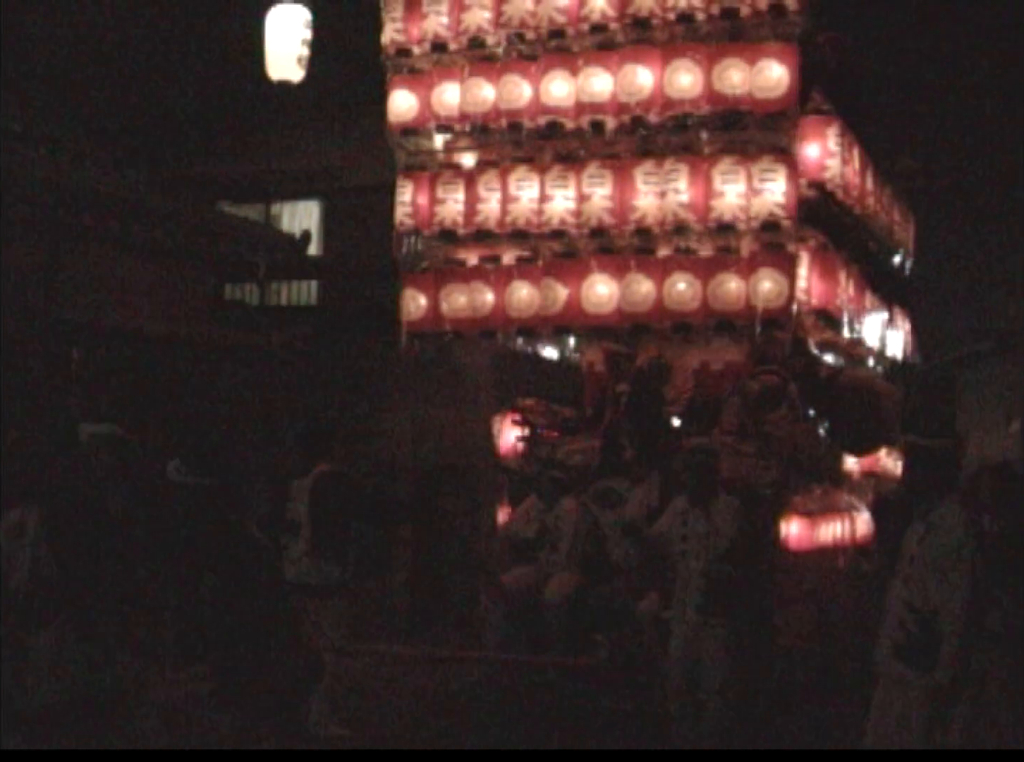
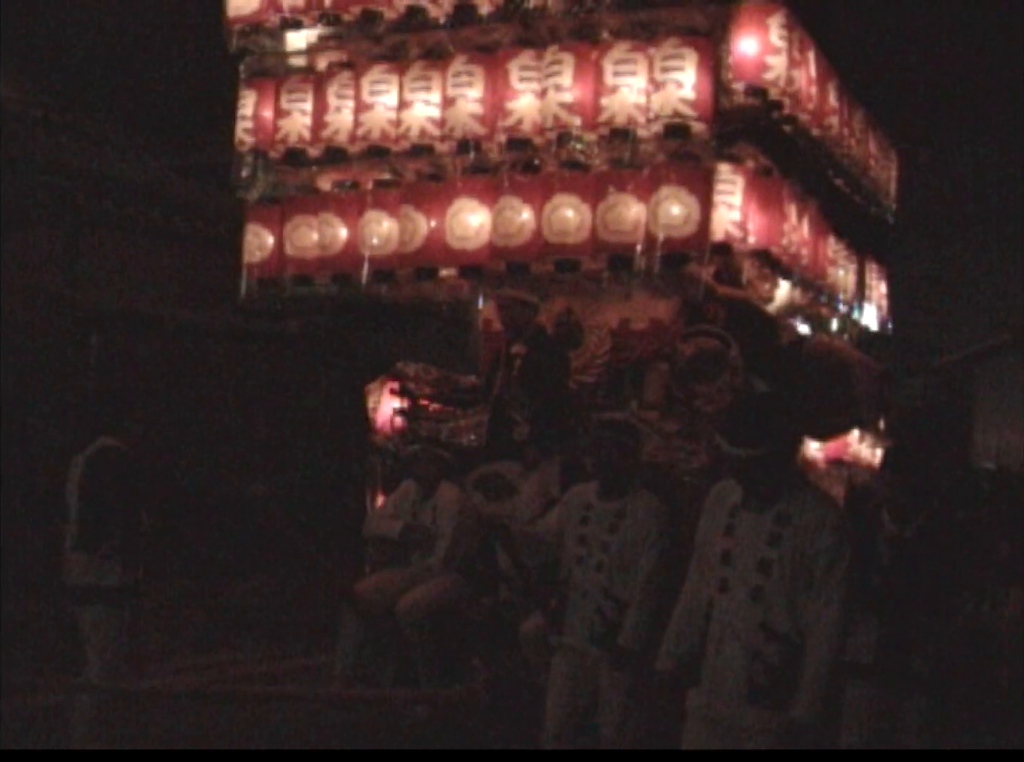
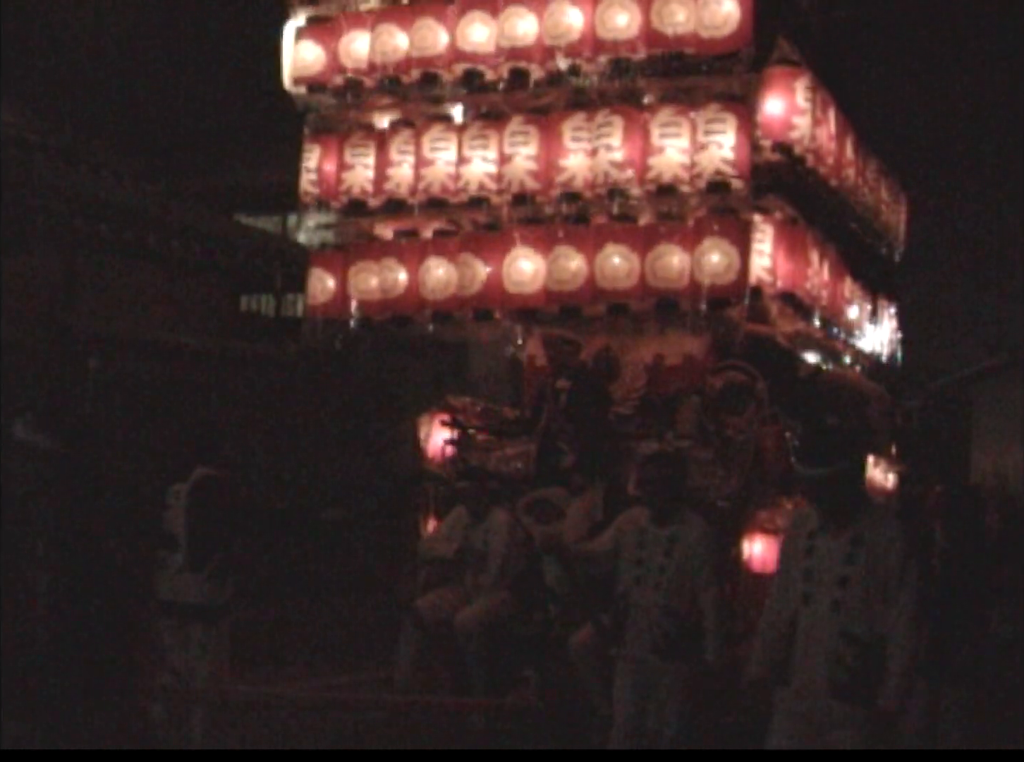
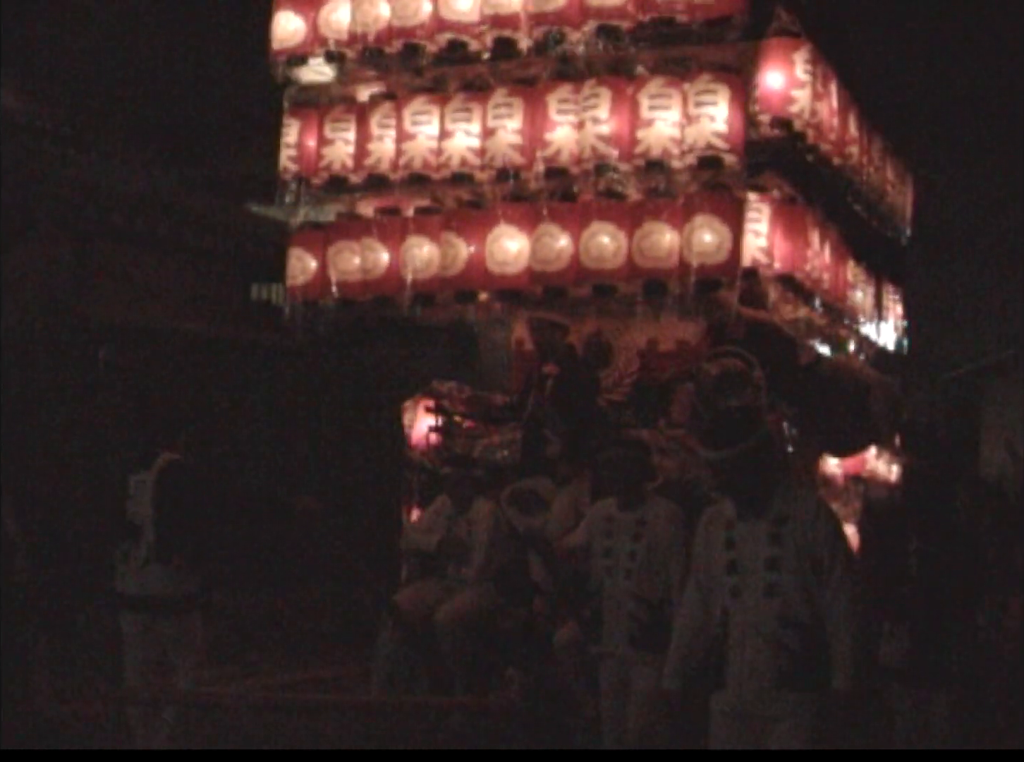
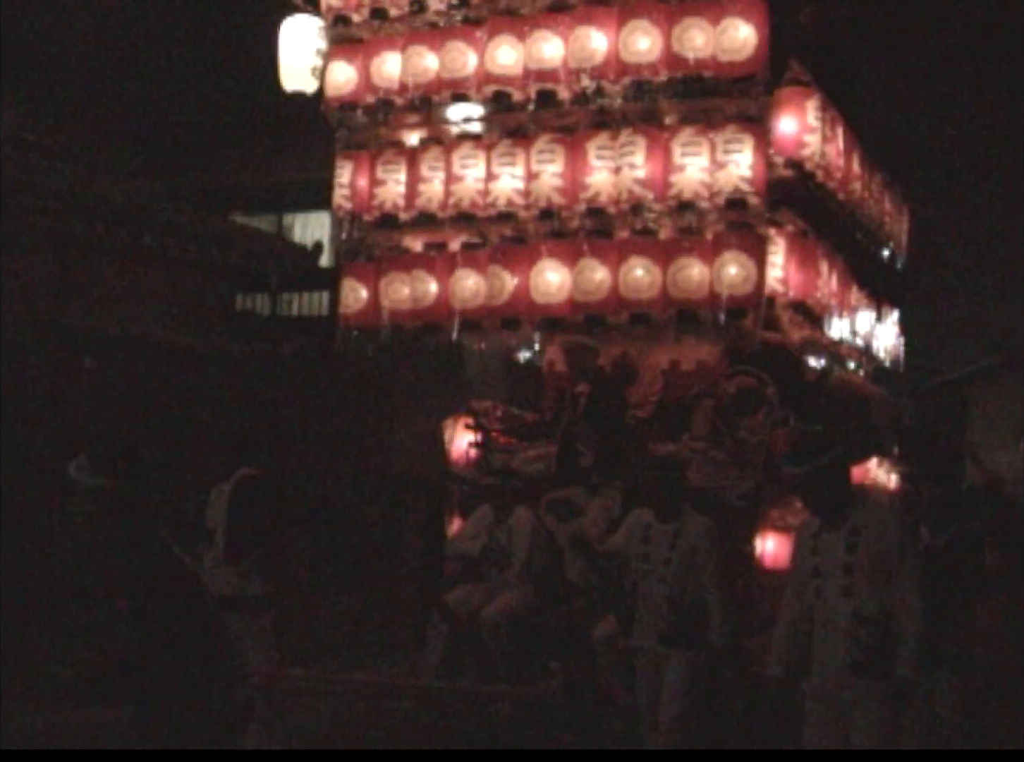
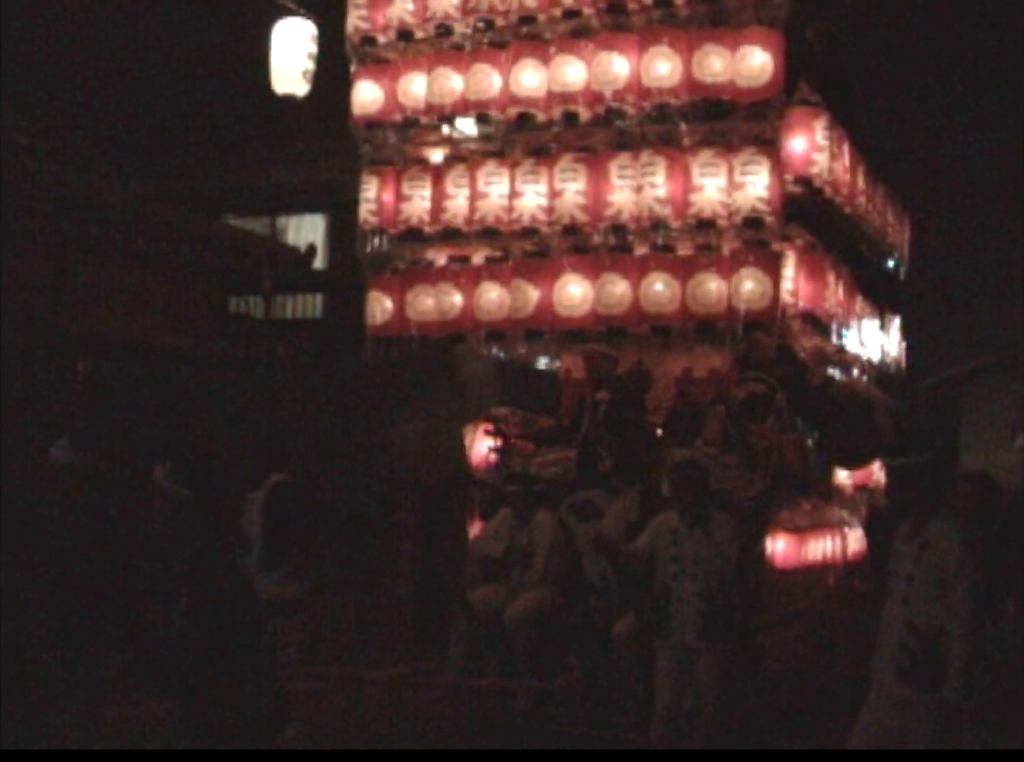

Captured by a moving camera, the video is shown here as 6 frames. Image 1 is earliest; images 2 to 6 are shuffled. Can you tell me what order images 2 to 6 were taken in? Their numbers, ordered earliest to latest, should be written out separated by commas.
6, 5, 3, 4, 2
